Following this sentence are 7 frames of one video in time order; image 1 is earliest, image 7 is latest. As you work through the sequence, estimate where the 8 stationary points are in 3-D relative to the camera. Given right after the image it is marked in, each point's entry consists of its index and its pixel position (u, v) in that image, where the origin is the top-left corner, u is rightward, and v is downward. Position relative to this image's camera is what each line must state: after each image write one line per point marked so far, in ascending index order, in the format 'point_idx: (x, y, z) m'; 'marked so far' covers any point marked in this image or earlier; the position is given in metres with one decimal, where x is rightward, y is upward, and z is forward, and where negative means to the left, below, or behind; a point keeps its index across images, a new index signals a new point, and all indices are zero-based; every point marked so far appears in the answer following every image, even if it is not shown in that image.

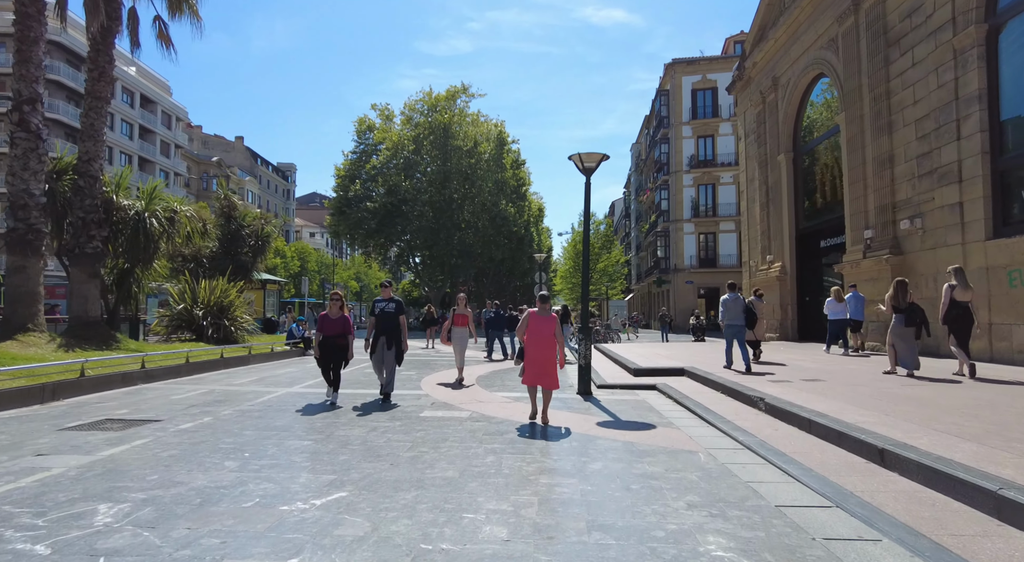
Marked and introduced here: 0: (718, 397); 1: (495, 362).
0: (+2.8, -1.6, +8.5) m
1: (-0.4, -2.1, +16.4) m
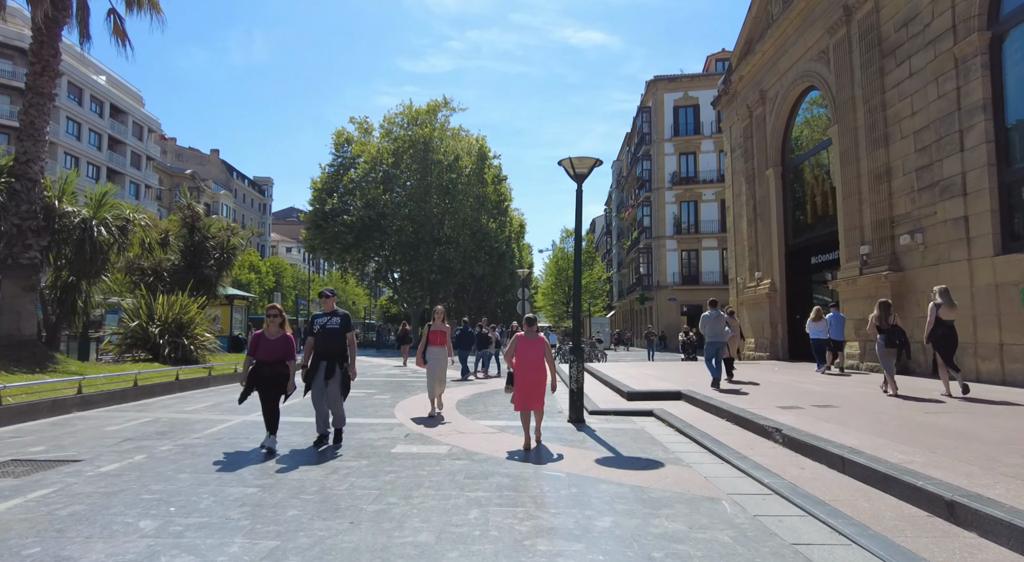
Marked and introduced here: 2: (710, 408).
0: (+2.6, -1.8, +7.7) m
1: (-0.9, -2.5, +15.5) m
2: (+2.8, -1.8, +9.0) m
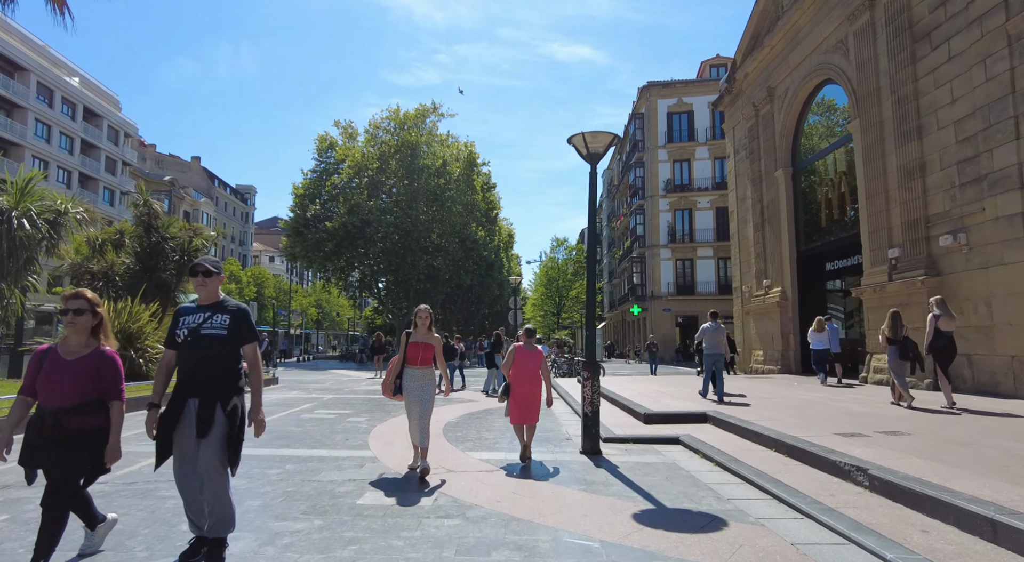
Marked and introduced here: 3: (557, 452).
0: (+2.6, -1.8, +6.2) m
1: (-1.0, -2.7, +13.9) m
2: (+2.8, -1.8, +7.5) m
3: (+0.5, -2.0, +7.3) m
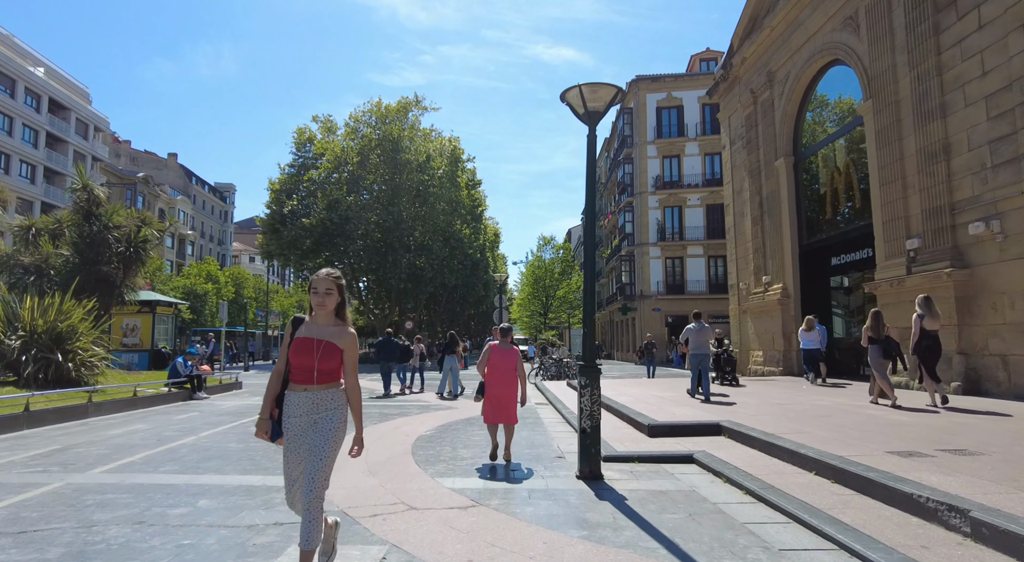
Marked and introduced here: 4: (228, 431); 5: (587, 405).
0: (+2.5, -1.7, +5.0) m
1: (-1.3, -2.5, +12.5) m
2: (+2.7, -1.7, +6.2) m
3: (+0.3, -1.9, +6.0) m
4: (-3.9, -2.1, +8.6) m
5: (+0.7, -1.1, +5.7) m
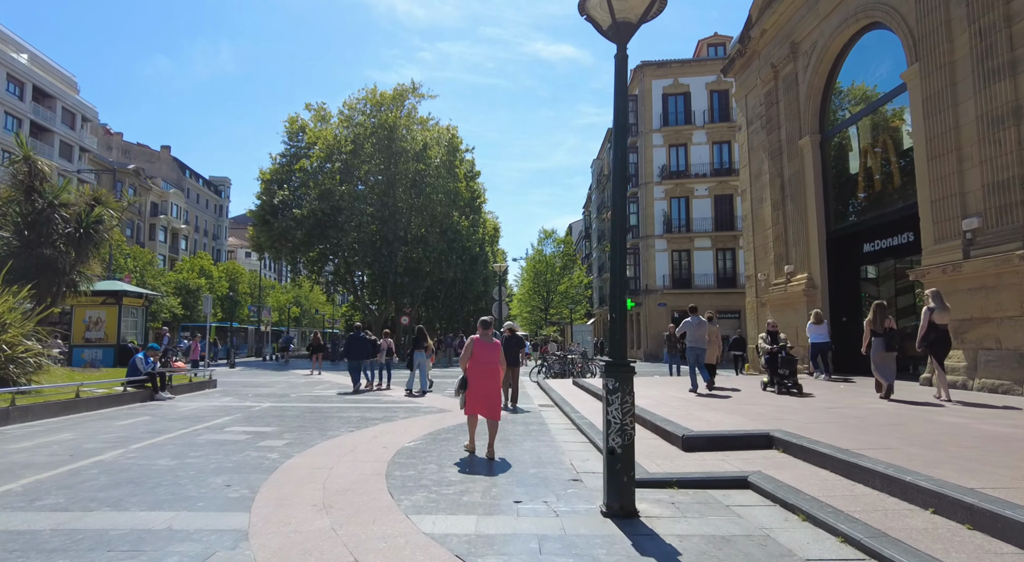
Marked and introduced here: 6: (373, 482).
0: (+2.5, -1.4, +3.4) m
1: (-1.3, -2.3, +11.0) m
2: (+2.7, -1.5, +4.7) m
3: (+0.4, -1.6, +4.5) m
4: (-3.9, -1.8, +7.1) m
5: (+0.7, -0.9, +4.2) m
6: (-1.2, -1.7, +5.3) m
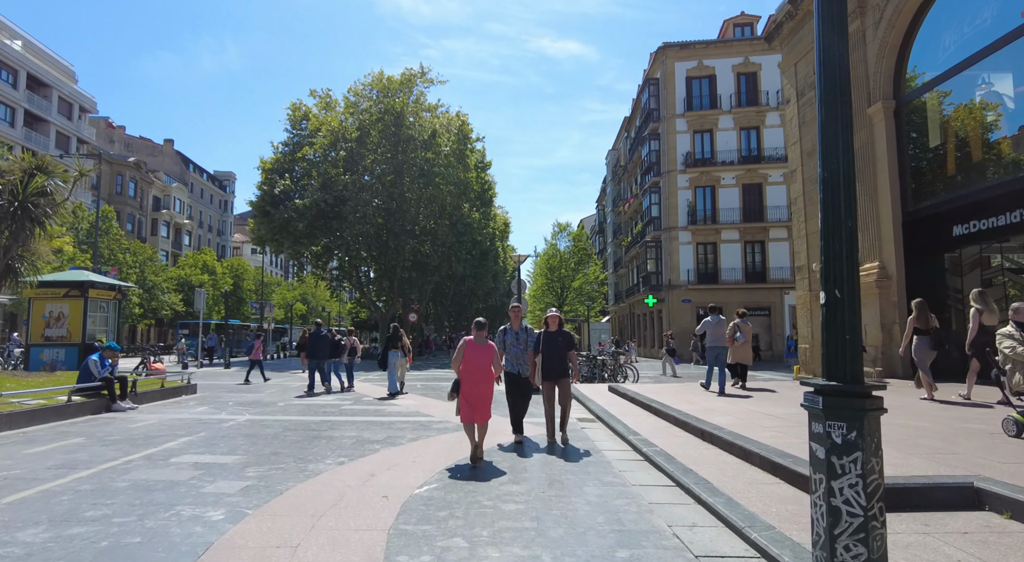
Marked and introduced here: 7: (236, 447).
0: (+2.9, -1.2, +1.2) m
1: (-0.8, -2.0, +8.8) m
2: (+3.1, -1.3, +2.4) m
3: (+0.8, -1.4, +2.3) m
4: (-3.5, -1.6, +4.9) m
5: (+1.1, -0.7, +2.0) m
6: (-0.7, -1.5, +3.0) m
7: (-3.1, -1.9, +7.0) m
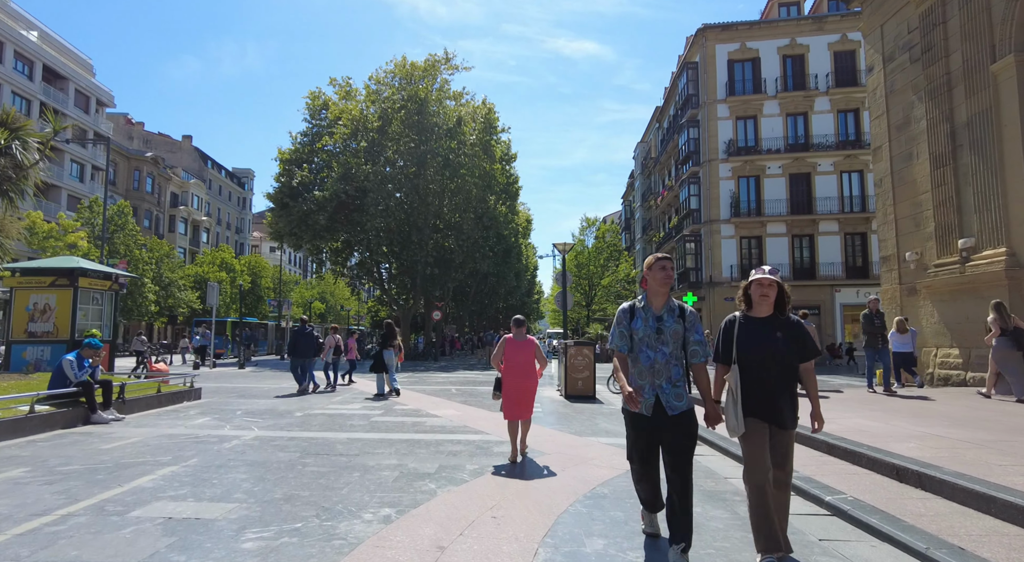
0: (+3.6, -1.0, -1.0) m
1: (+0.1, -1.8, +6.7) m
2: (+3.9, -1.0, +0.2) m
3: (+1.5, -1.2, +0.1) m
4: (-2.6, -1.4, +2.9) m
5: (+1.9, -0.5, -0.2) m
6: (0.0, -1.2, +0.9) m
7: (-2.2, -1.6, +4.9) m
